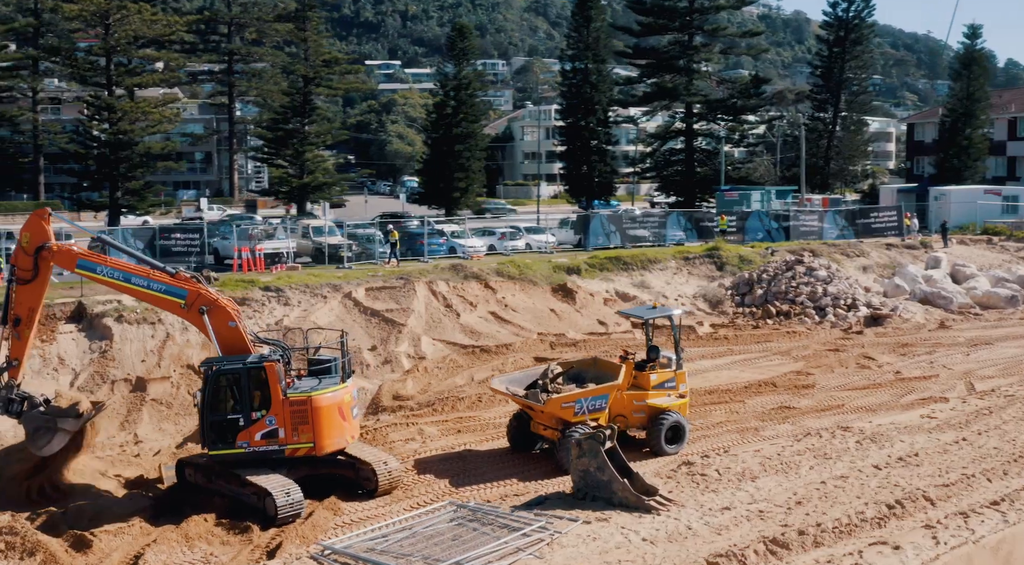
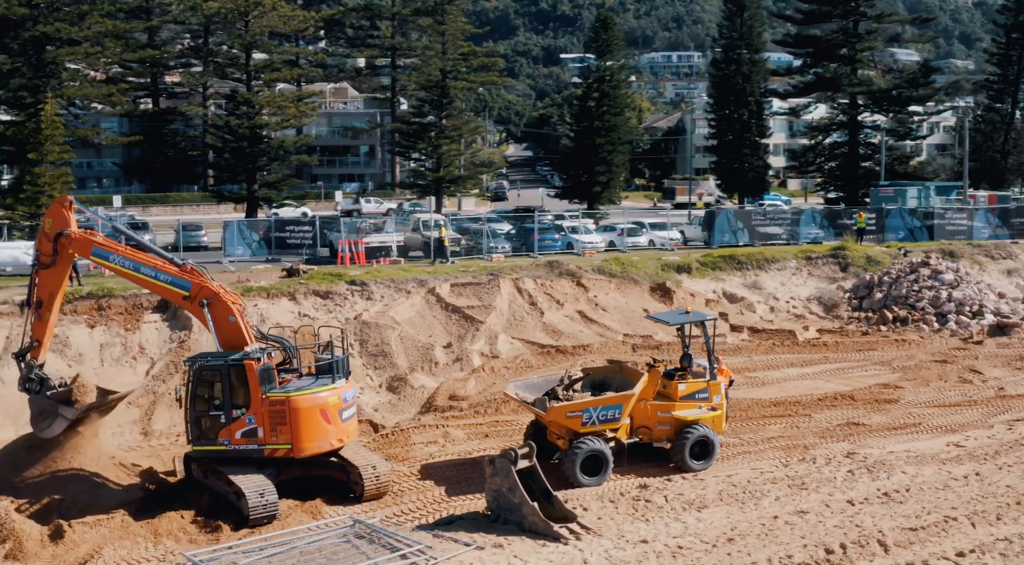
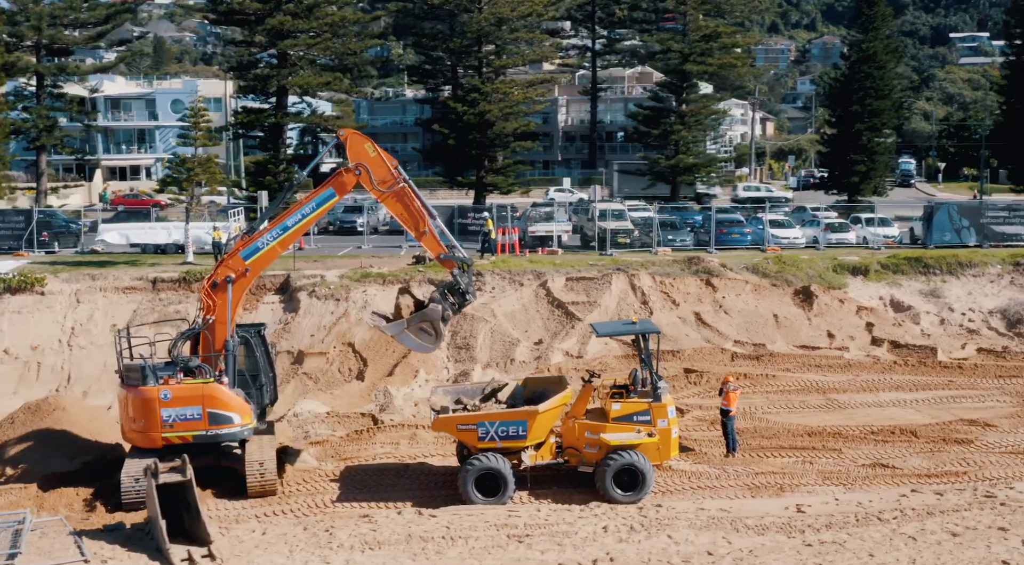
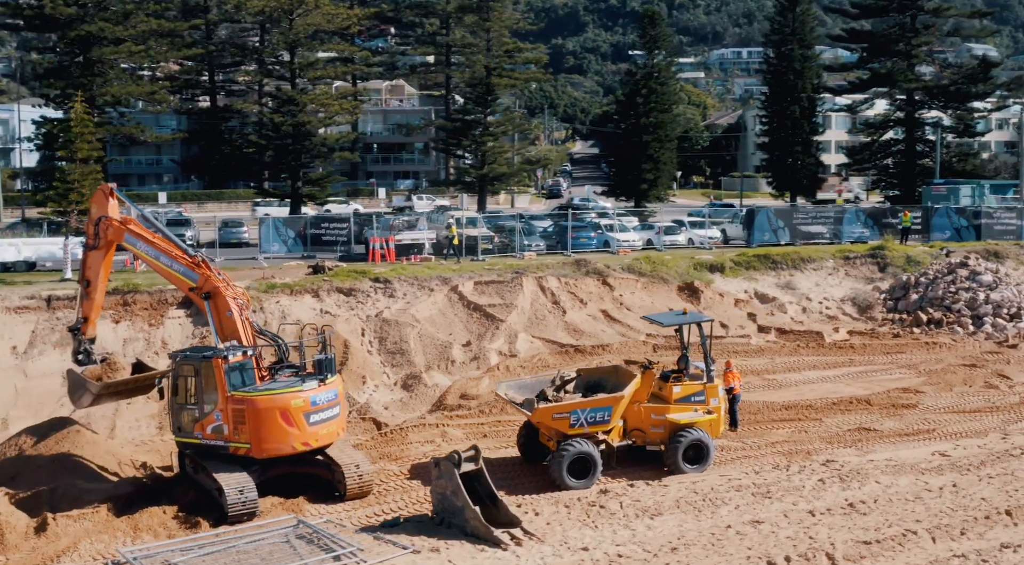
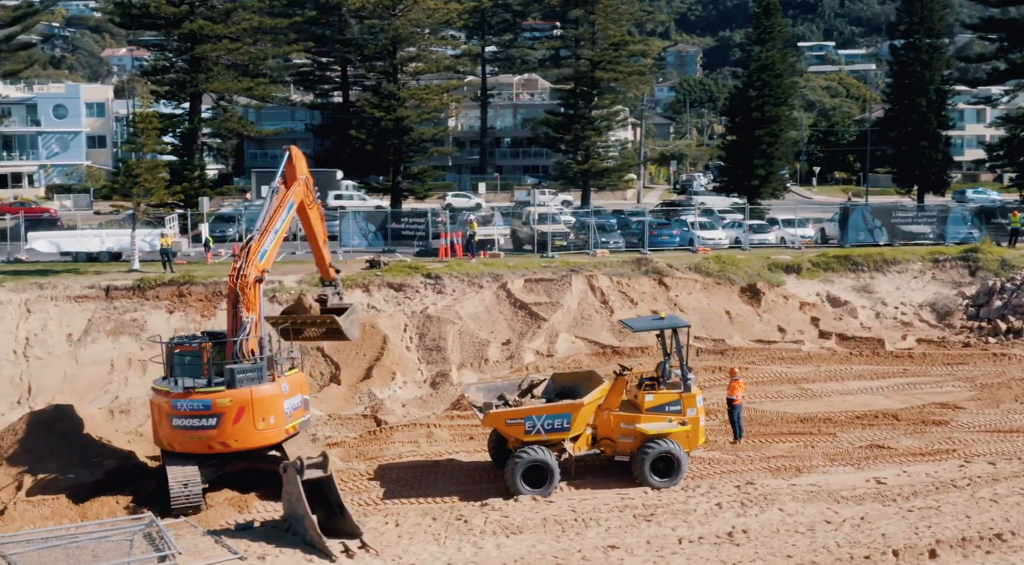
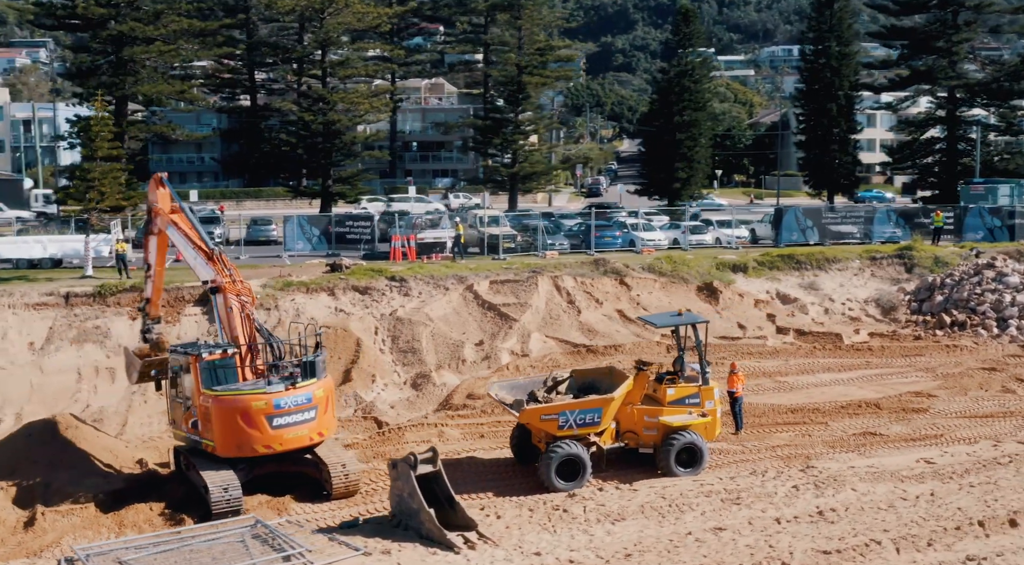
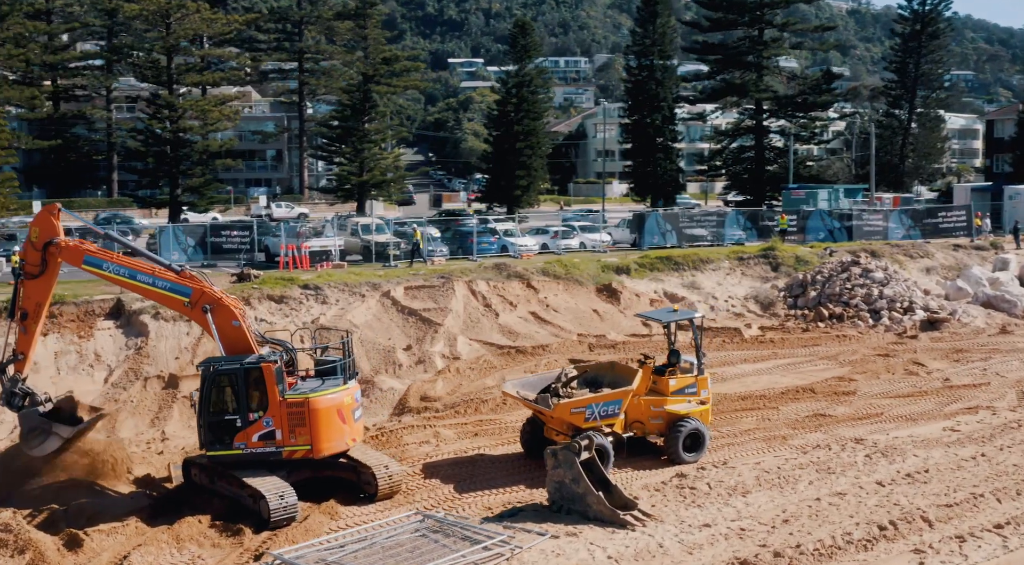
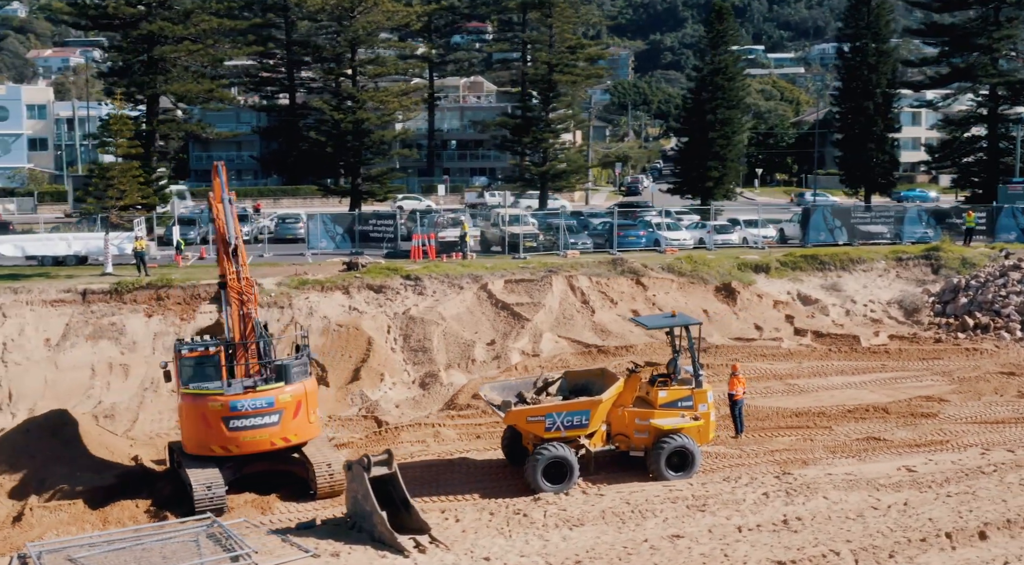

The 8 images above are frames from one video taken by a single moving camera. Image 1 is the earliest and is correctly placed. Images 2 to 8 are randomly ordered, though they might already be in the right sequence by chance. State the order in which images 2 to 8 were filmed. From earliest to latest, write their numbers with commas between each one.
7, 2, 4, 6, 8, 5, 3
